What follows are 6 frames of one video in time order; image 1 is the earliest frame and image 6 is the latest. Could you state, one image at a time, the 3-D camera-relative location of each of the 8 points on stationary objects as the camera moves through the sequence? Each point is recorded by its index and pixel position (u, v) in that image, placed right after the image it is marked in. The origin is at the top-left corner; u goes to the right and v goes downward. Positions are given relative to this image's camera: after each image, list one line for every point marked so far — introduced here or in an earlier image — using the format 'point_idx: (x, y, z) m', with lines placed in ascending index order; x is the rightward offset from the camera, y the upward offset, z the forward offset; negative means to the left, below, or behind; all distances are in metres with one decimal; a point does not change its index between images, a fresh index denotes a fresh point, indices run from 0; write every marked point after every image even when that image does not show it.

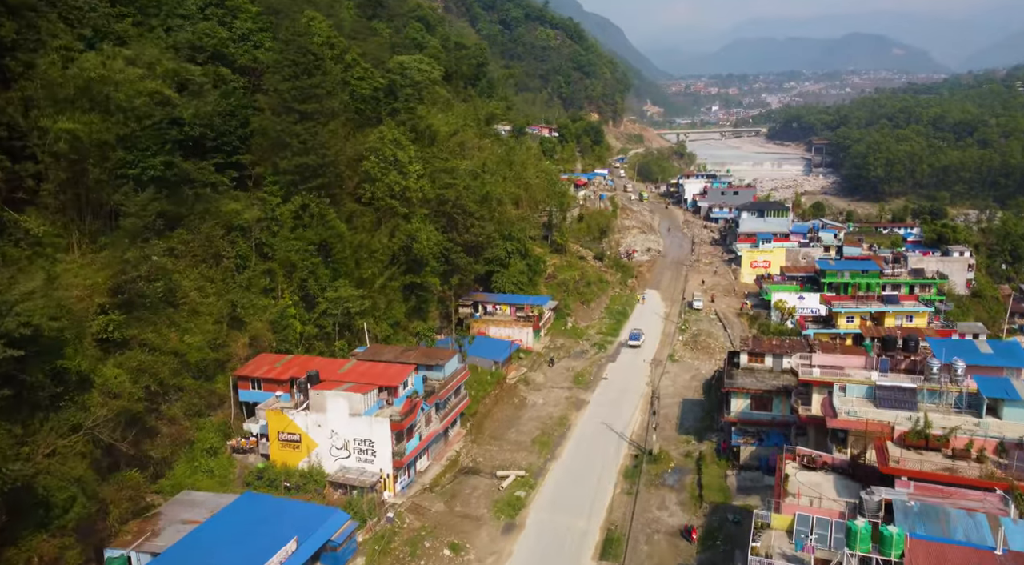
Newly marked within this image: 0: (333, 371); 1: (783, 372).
0: (-4.0, -2.0, +17.7) m
1: (+6.5, -2.2, +19.3) m
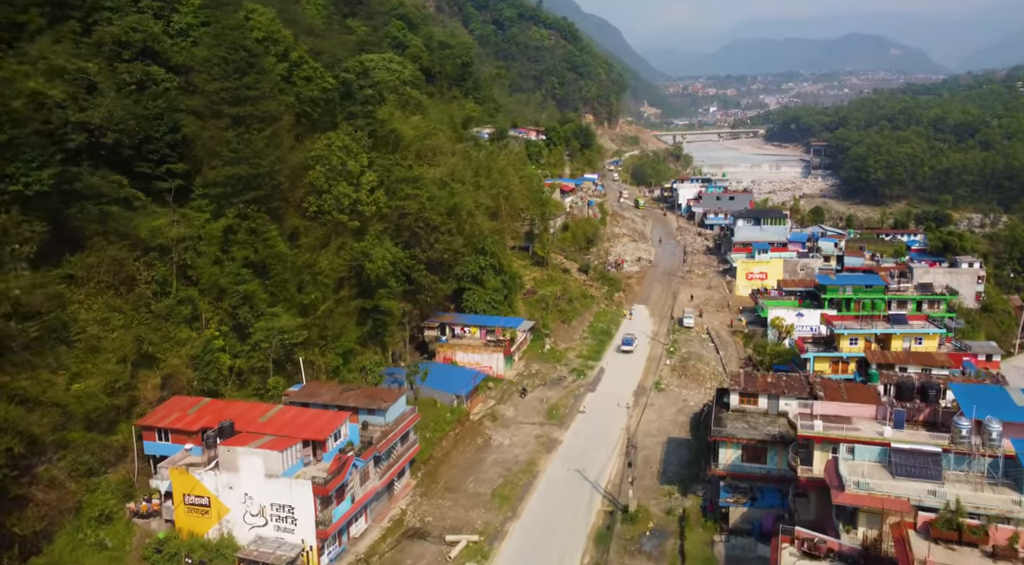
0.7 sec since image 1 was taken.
0: (-4.9, -2.6, +15.1) m
1: (+5.6, -2.8, +16.7) m
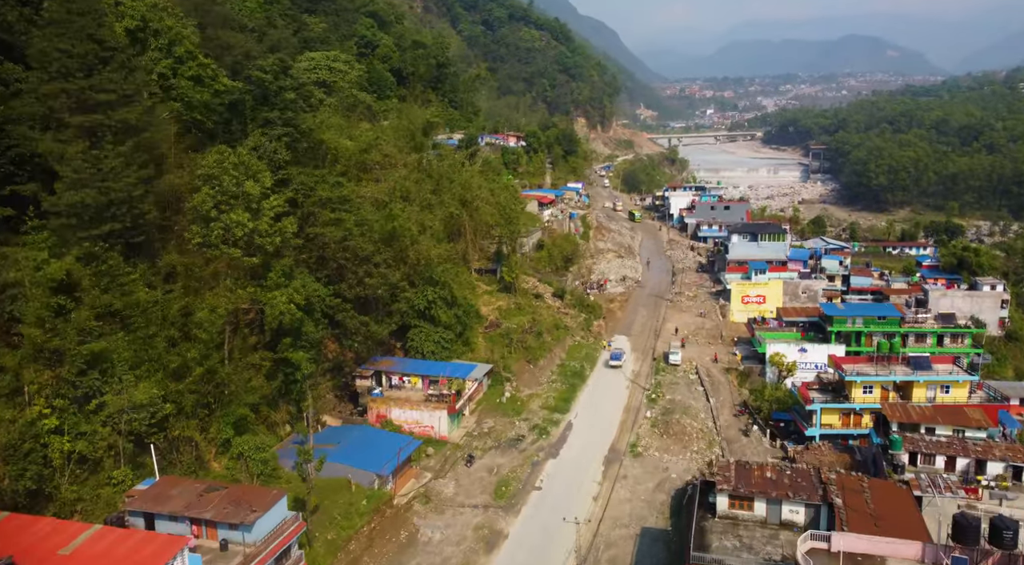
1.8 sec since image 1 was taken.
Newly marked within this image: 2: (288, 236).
0: (-6.3, -3.7, +10.9) m
1: (+4.2, -3.9, +12.5) m
2: (-5.2, +1.1, +18.4) m
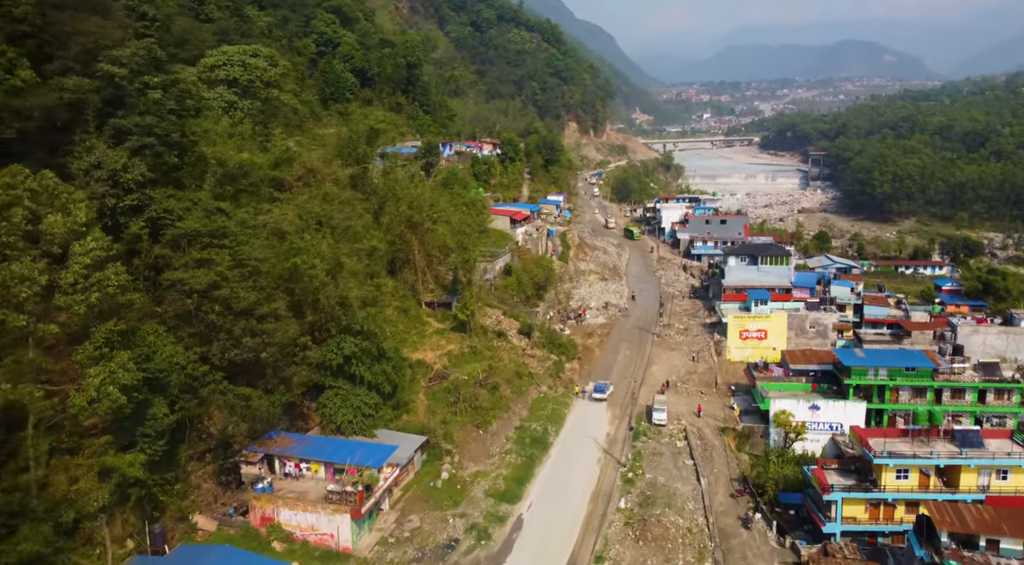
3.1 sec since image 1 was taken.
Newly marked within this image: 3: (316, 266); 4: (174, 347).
0: (-7.7, -4.8, +5.8) m
1: (+2.8, -5.0, +7.5) m
2: (-6.6, -0.1, +13.3) m
3: (-4.5, +0.4, +18.4) m
4: (-6.2, -1.2, +14.7) m
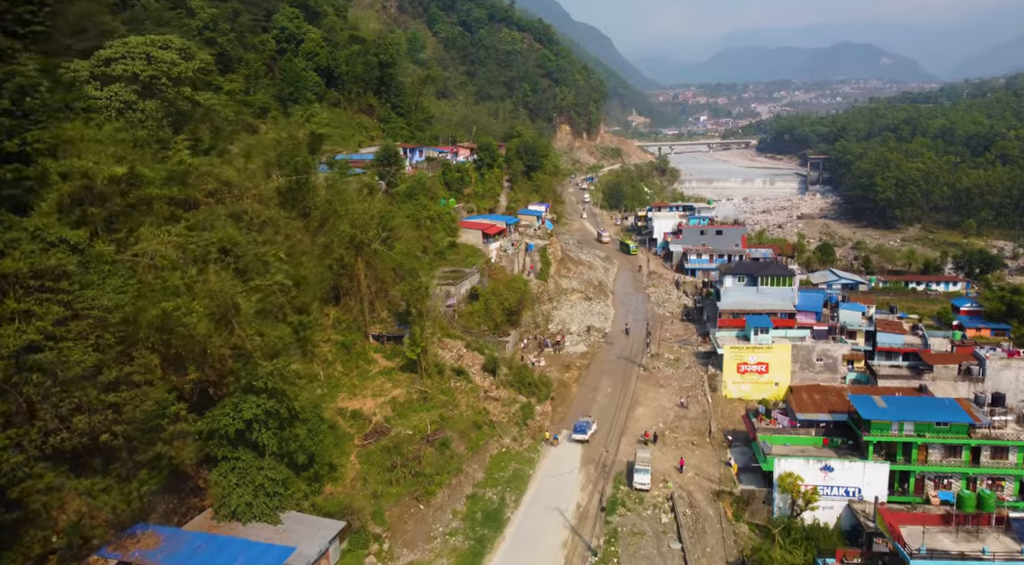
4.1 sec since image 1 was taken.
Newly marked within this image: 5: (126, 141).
0: (-8.8, -5.7, +1.9) m
1: (+1.7, -5.9, +3.6) m
2: (-7.7, -1.0, +9.4) m
3: (-5.6, -0.5, +14.5) m
4: (-7.4, -2.1, +10.8) m
5: (-8.4, +3.3, +17.6) m
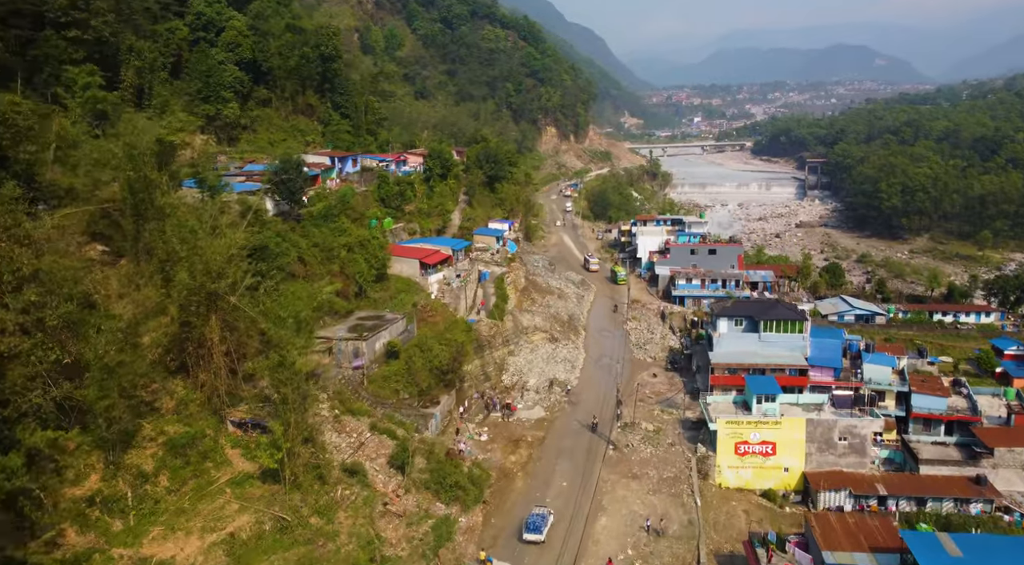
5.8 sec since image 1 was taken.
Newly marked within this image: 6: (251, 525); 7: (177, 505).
0: (-10.5, -7.1, -4.9) m
1: (0.0, -7.3, -3.1) m
2: (-9.5, -2.4, +2.7) m
3: (-7.5, -1.9, +7.8) m
4: (-9.2, -3.5, +4.1) m
5: (-10.2, +1.9, +10.9) m
6: (-4.8, -4.4, +14.8) m
7: (-6.3, -4.1, +14.9) m
